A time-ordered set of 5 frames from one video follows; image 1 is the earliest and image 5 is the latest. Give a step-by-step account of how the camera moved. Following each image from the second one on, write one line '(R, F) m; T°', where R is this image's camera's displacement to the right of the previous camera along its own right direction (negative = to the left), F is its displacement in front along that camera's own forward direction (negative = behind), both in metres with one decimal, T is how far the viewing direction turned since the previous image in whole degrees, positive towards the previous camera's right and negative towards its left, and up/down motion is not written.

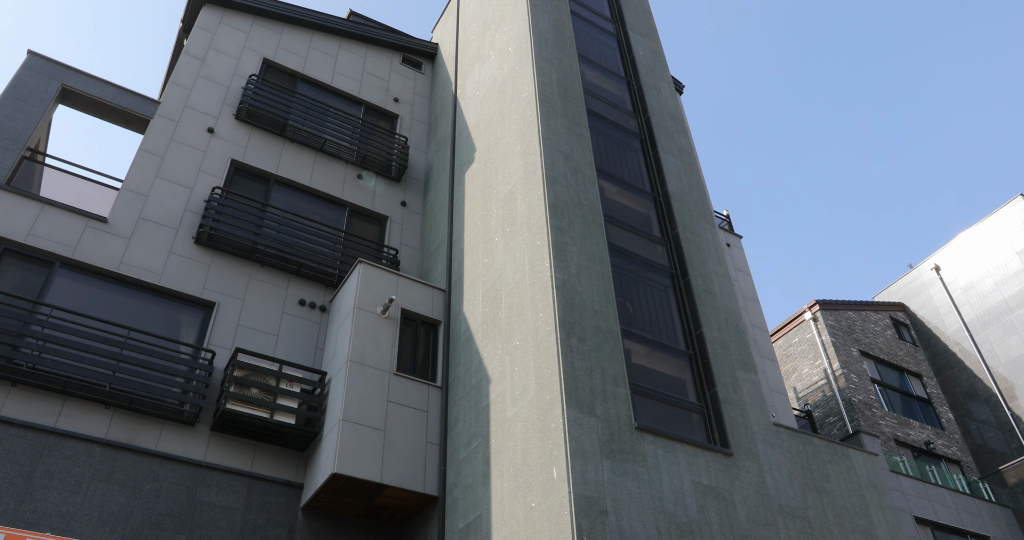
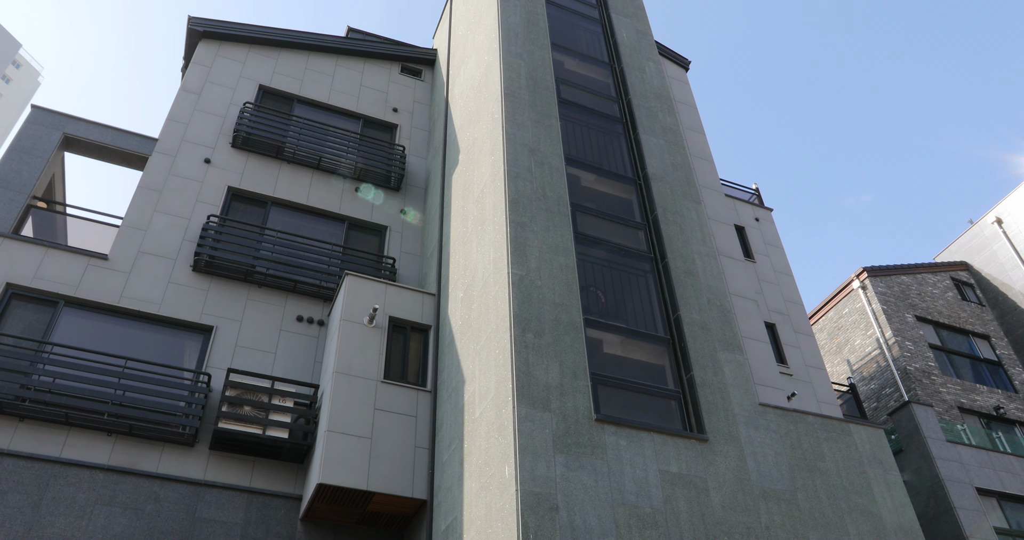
(+2.1, +0.2) m; -6°
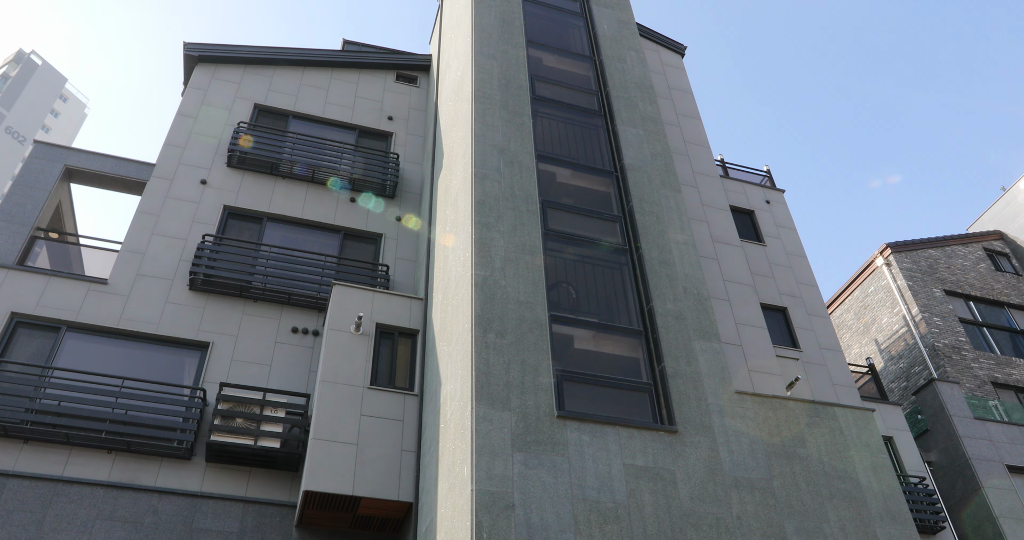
(+1.5, 0.0) m; -4°
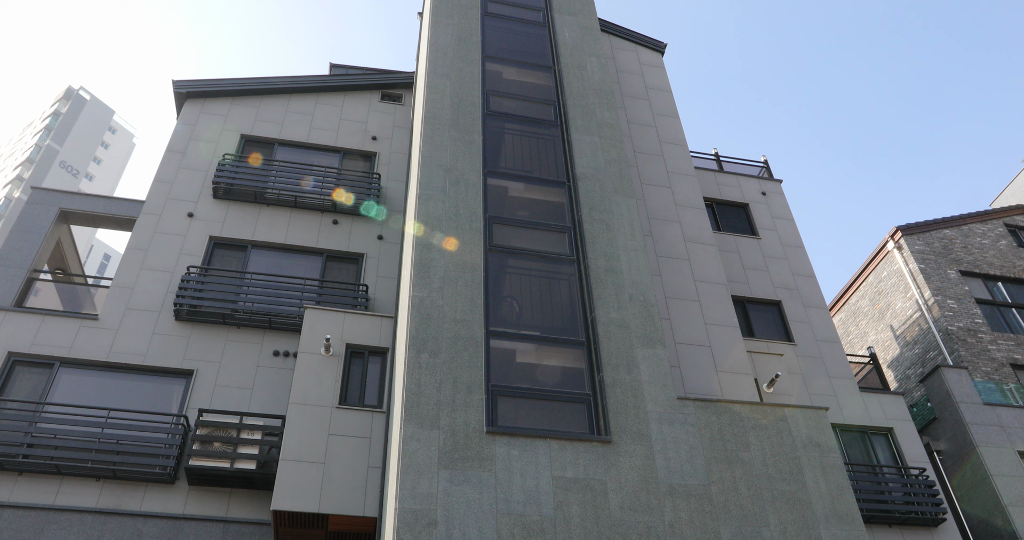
(+2.1, -0.2) m; -4°
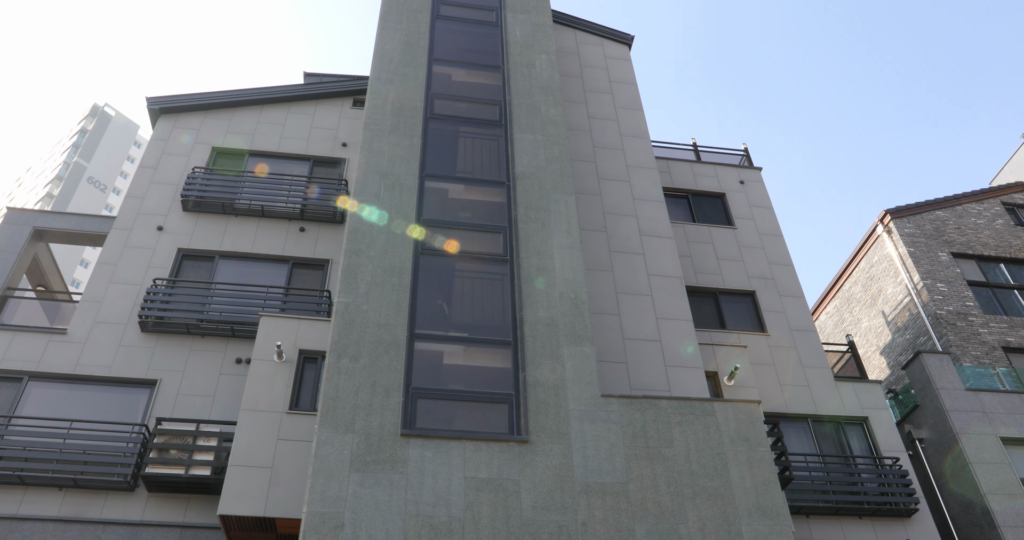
(+2.0, 0.0) m; -3°
